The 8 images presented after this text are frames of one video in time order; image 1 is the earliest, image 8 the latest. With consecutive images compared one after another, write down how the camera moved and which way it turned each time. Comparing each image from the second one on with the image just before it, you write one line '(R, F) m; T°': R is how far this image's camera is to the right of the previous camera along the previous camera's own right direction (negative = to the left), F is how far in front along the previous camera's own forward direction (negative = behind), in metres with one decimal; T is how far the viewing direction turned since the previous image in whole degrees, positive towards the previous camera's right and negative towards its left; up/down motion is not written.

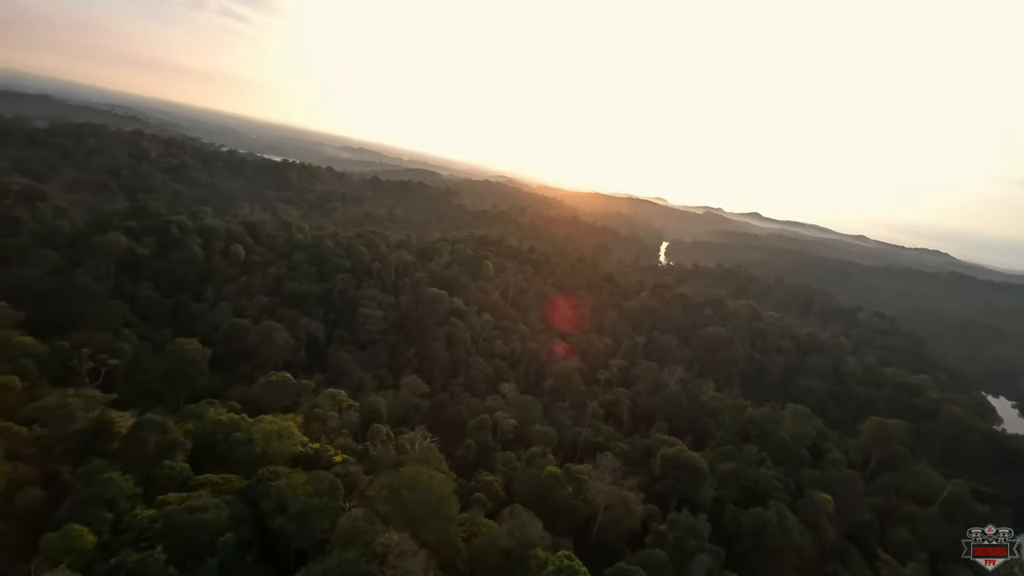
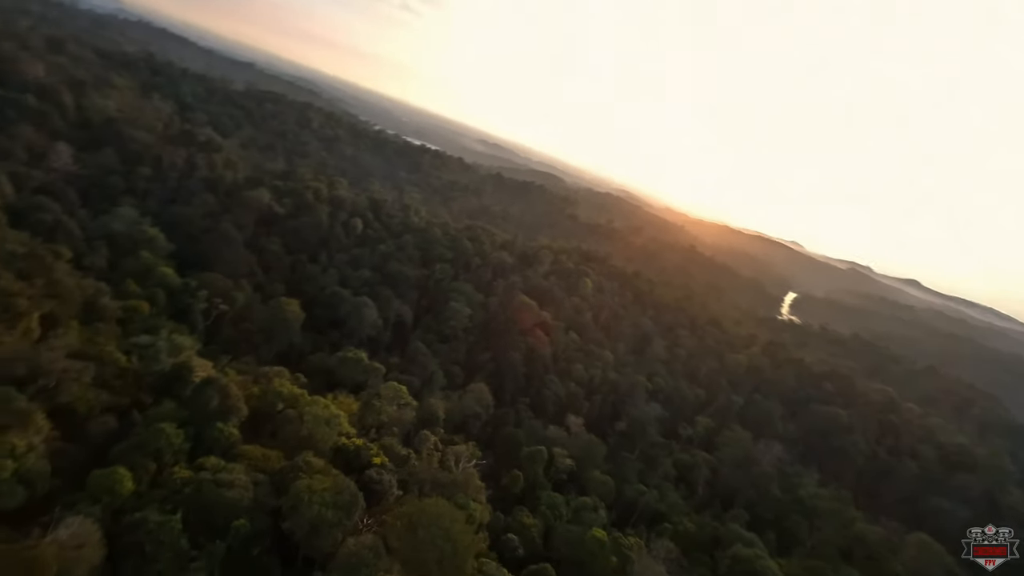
(+1.0, +3.6) m; -13°
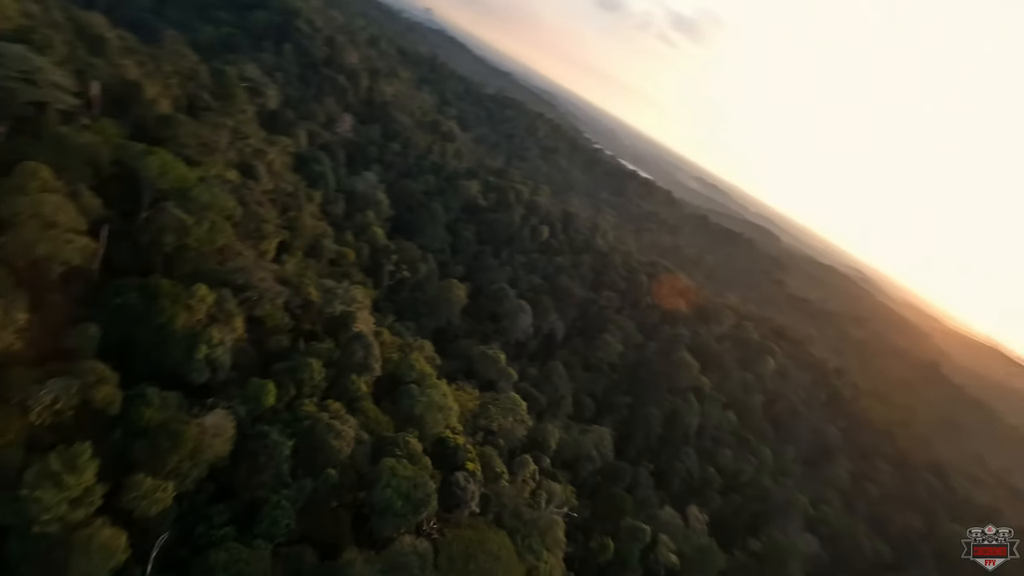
(+1.3, +2.5) m; -21°
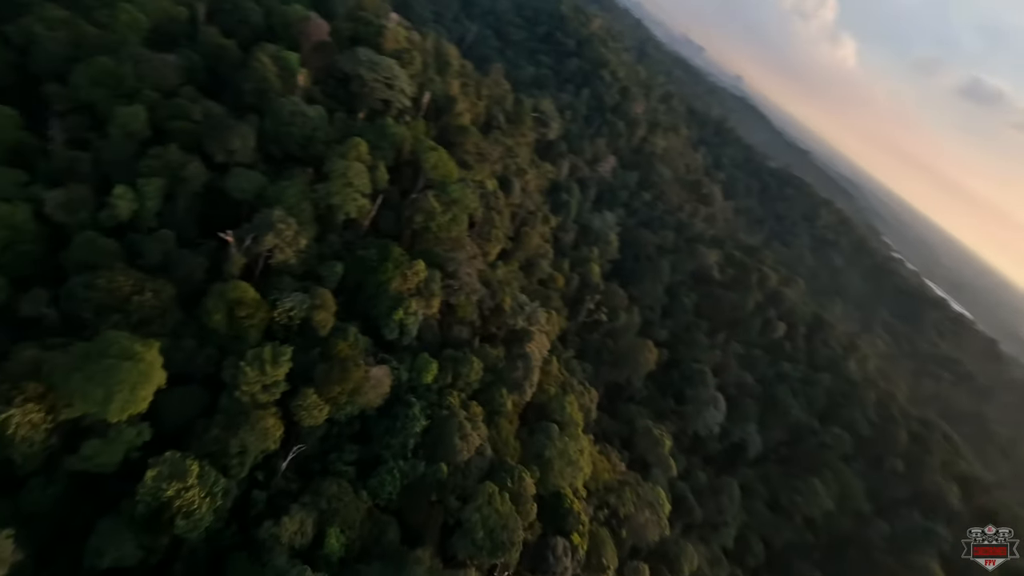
(+1.8, +2.0) m; -27°
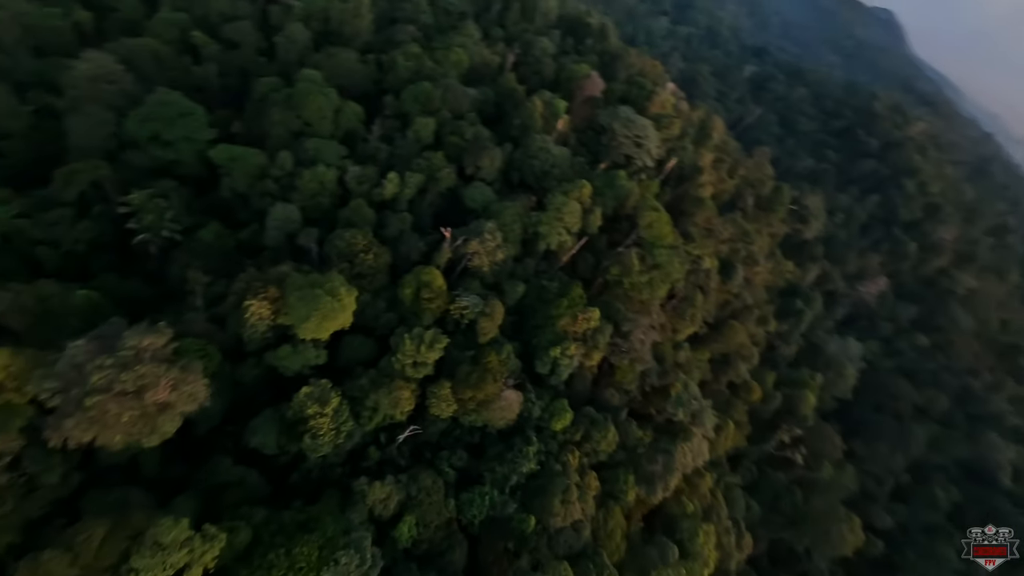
(+2.0, +1.5) m; -26°
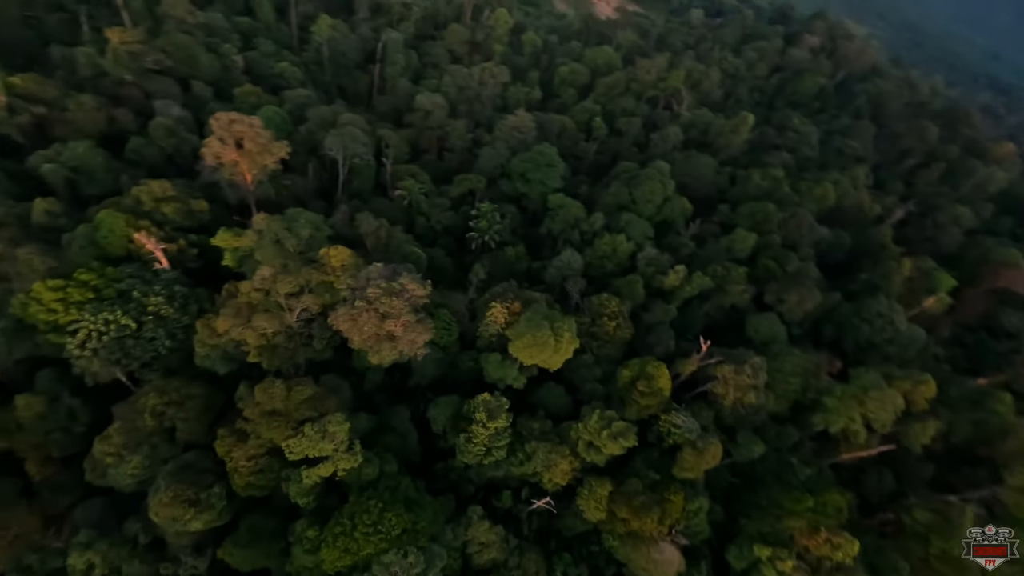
(+2.5, +2.2) m; -36°
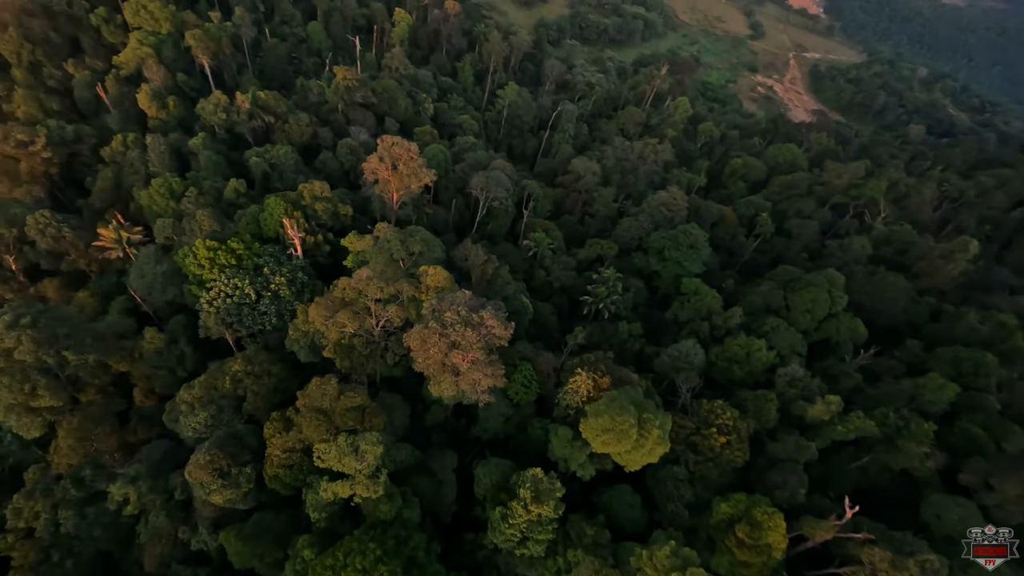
(+1.7, +2.9) m; -18°
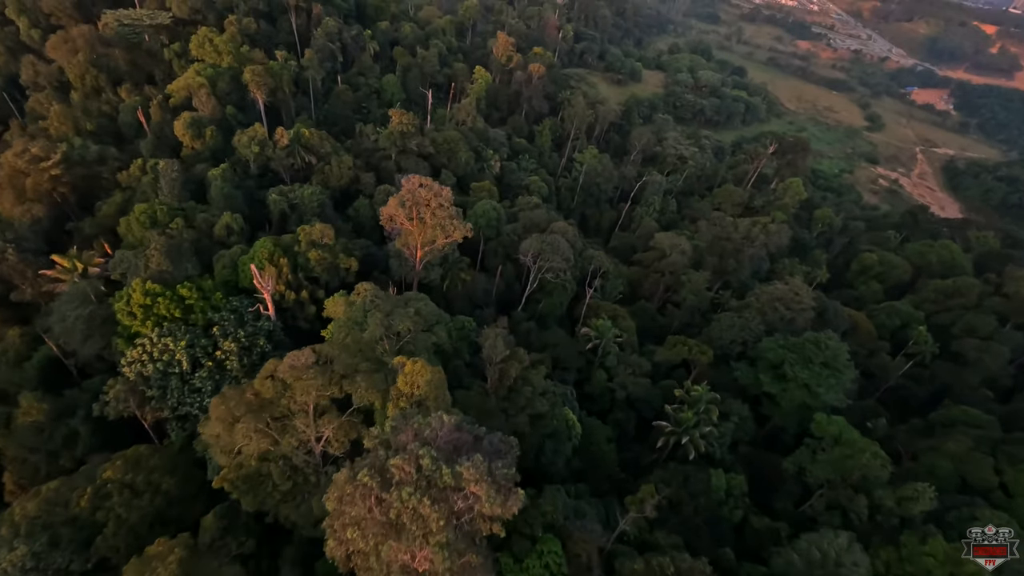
(+1.1, +9.4) m; -9°
